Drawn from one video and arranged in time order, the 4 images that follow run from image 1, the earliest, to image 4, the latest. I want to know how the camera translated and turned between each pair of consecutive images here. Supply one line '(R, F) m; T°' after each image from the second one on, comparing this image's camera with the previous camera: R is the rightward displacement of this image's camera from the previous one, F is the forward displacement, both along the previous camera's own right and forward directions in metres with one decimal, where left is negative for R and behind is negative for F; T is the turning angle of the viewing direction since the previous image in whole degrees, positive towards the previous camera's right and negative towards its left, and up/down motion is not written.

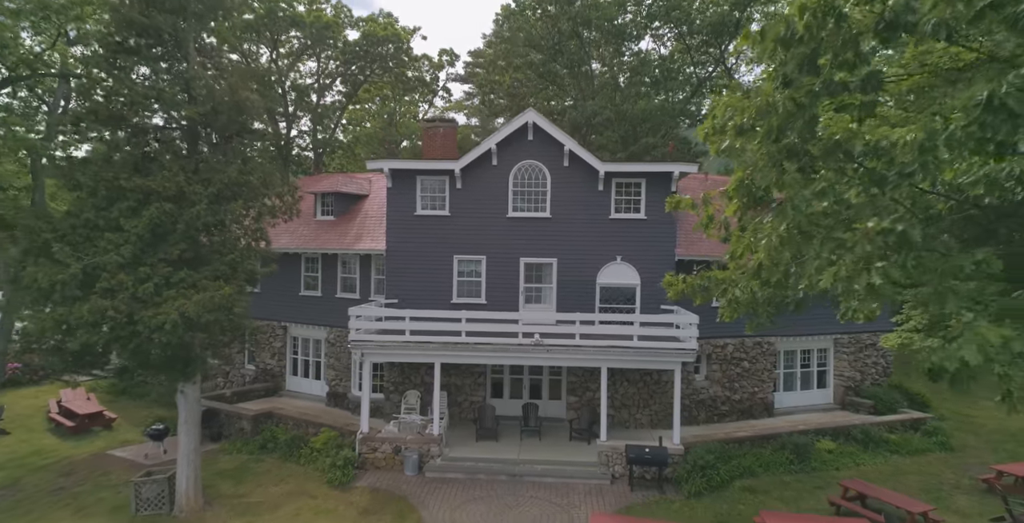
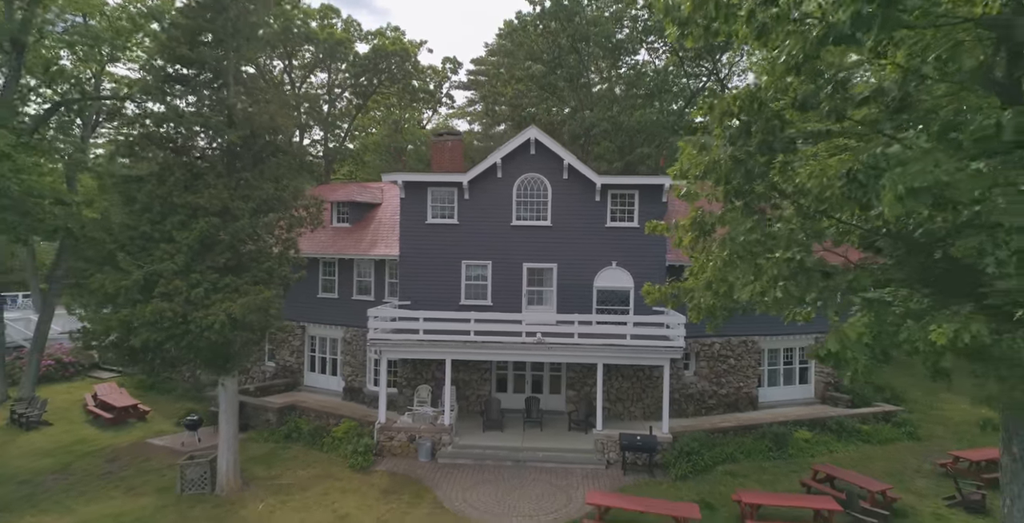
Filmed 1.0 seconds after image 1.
(-0.1, -1.5) m; 0°
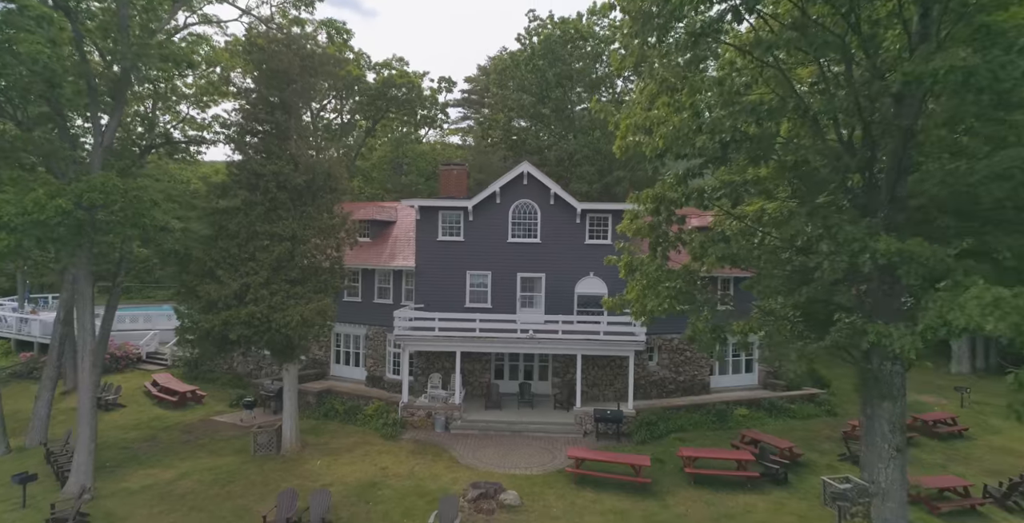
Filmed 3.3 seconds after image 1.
(-0.4, -4.2) m; +1°
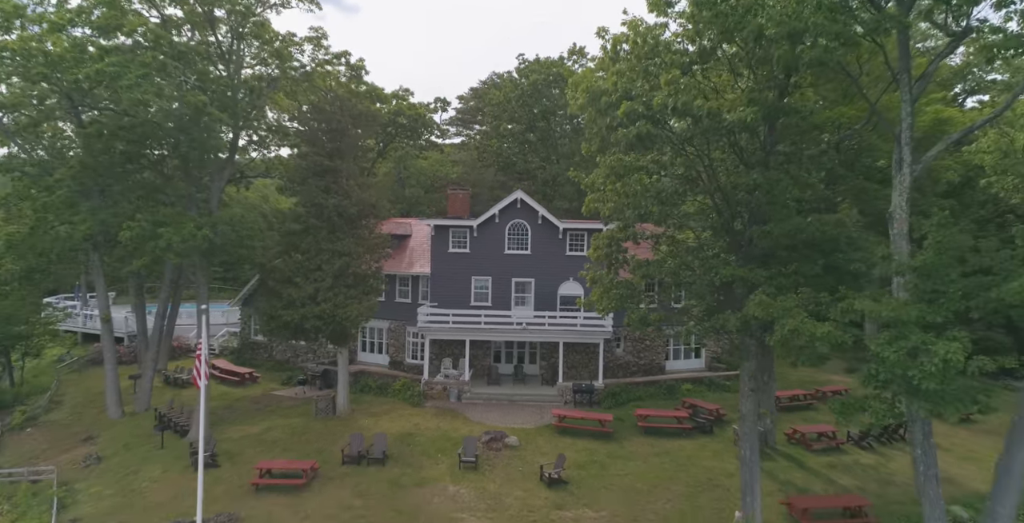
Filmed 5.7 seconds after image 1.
(-0.7, -5.9) m; +2°
